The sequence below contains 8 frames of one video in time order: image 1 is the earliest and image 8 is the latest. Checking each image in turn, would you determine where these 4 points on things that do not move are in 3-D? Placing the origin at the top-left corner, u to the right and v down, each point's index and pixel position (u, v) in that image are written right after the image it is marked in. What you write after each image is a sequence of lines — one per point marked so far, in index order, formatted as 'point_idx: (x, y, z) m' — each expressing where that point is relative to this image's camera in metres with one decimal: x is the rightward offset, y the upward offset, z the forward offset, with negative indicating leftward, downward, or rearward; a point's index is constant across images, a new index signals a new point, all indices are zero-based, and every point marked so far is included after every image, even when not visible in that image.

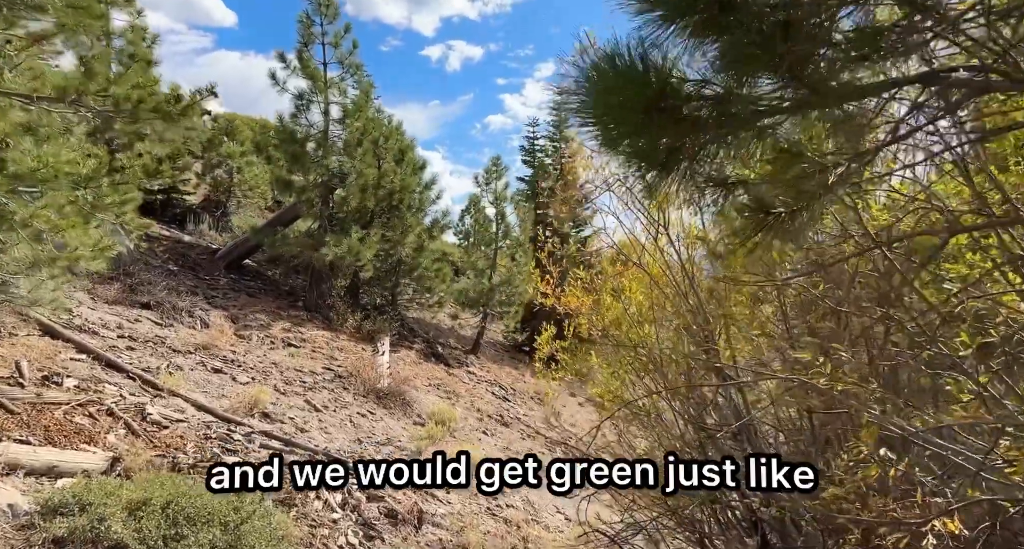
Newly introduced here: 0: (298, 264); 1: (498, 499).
0: (-4.4, +0.2, +14.9) m
1: (-0.2, -3.2, +10.6) m
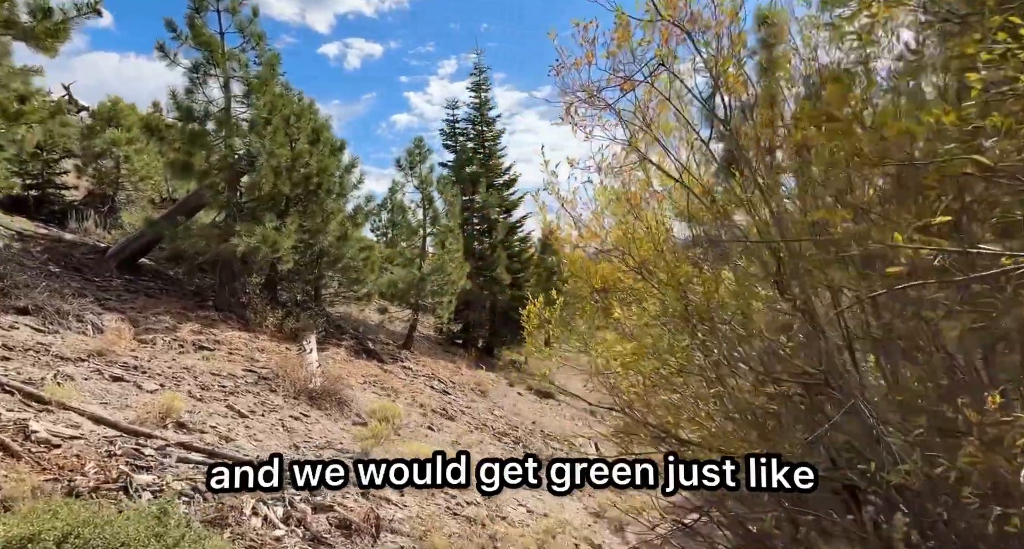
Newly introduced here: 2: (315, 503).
0: (-5.6, +0.2, +13.3) m
1: (-0.7, -2.9, +9.5) m
2: (-2.0, -2.3, +7.5) m
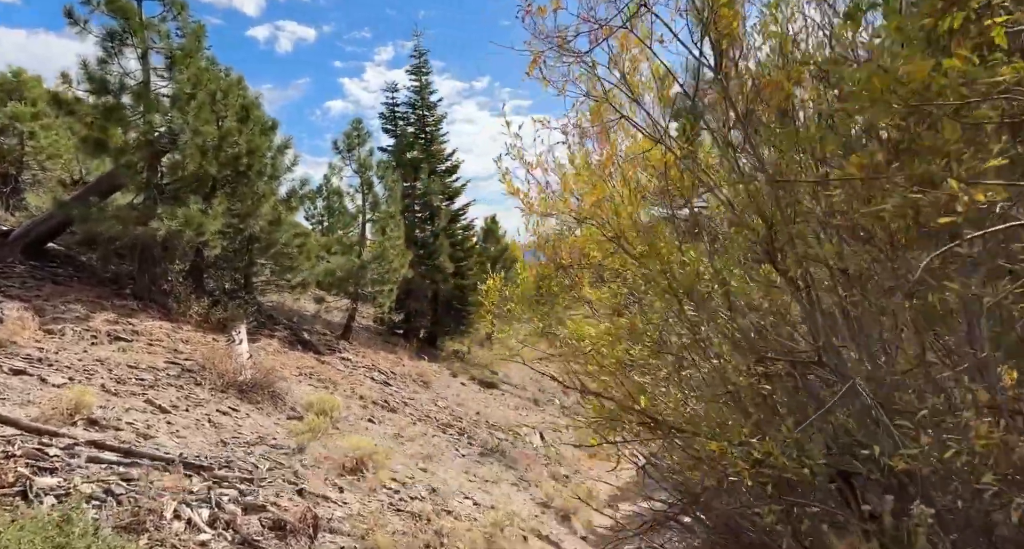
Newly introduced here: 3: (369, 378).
0: (-6.6, +0.5, +12.3) m
1: (-1.4, -2.7, +9.0) m
2: (-2.5, -2.1, +6.8) m
3: (-2.8, -2.0, +14.3) m
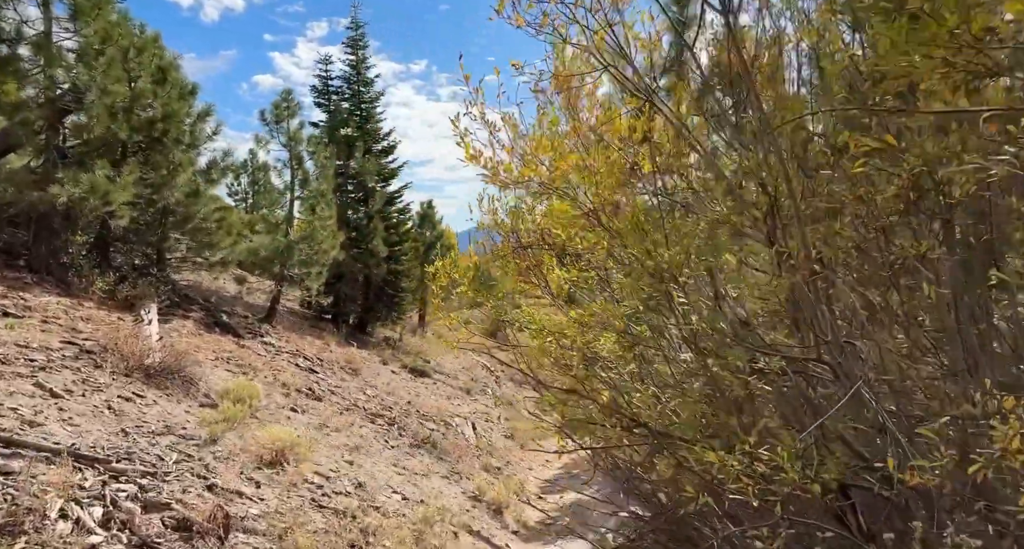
0: (-7.6, +0.9, +11.1) m
1: (-2.2, -2.4, +8.3) m
2: (-3.1, -1.9, +6.1) m
3: (-4.1, -1.6, +13.5) m
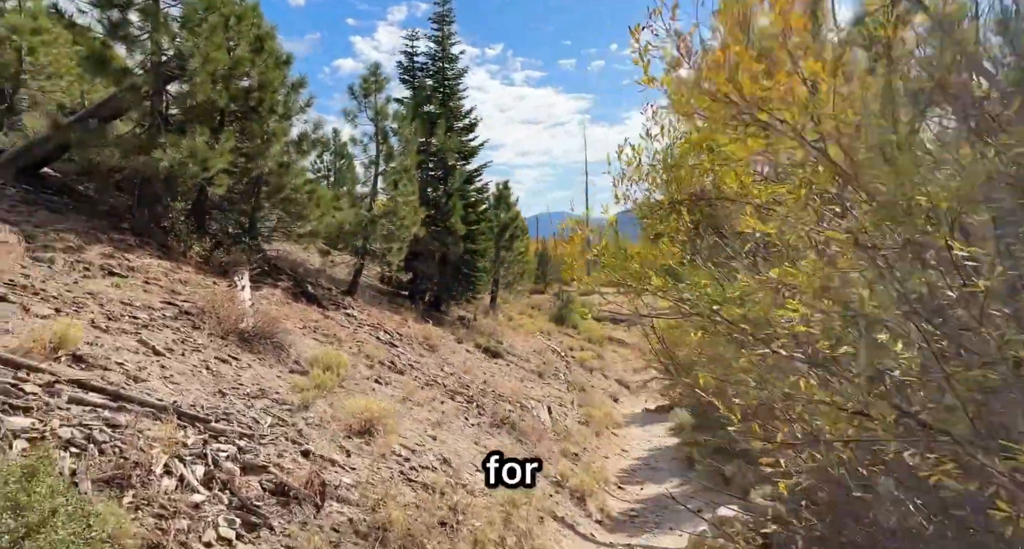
0: (-6.1, +1.5, +11.4) m
1: (-1.1, -2.1, +8.2) m
2: (-2.2, -1.6, +6.1) m
3: (-2.6, -1.2, +13.5) m
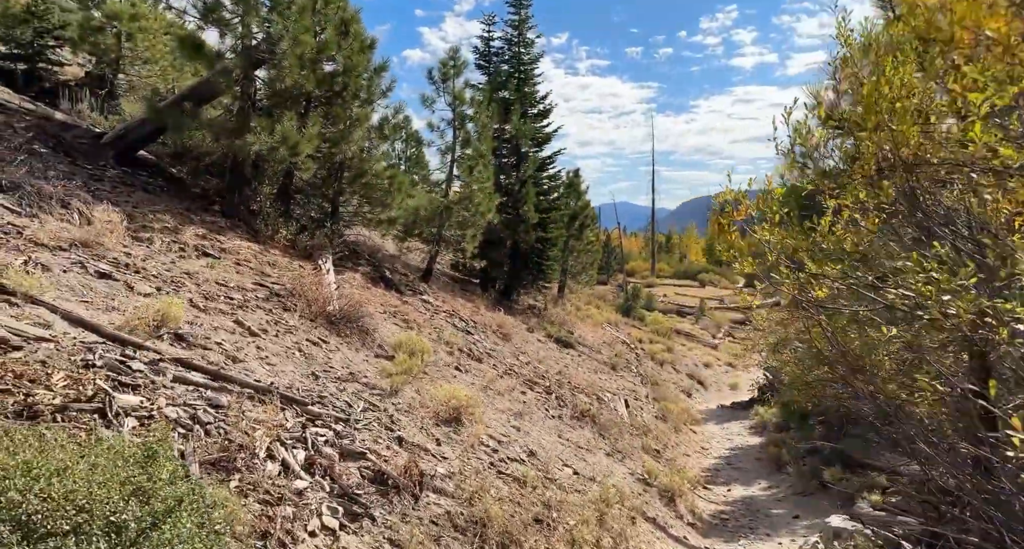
0: (-4.8, +1.8, +11.5) m
1: (-0.1, -1.9, +8.0) m
2: (-1.4, -1.4, +5.9) m
3: (-1.1, -0.9, +13.4) m
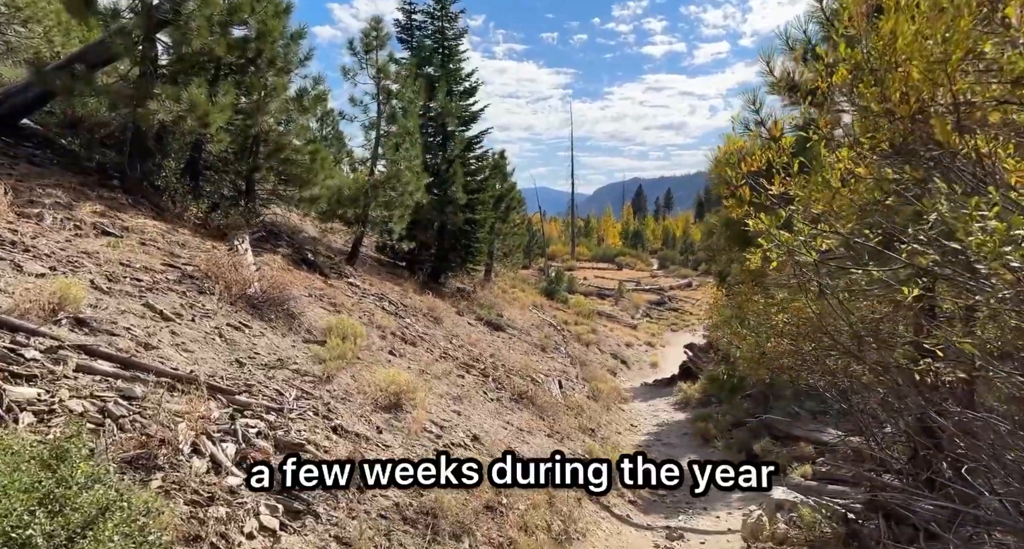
0: (-5.8, +2.1, +10.5) m
1: (-0.7, -1.7, +7.5) m
2: (-1.7, -1.2, +5.3) m
3: (-2.3, -0.6, +12.7) m
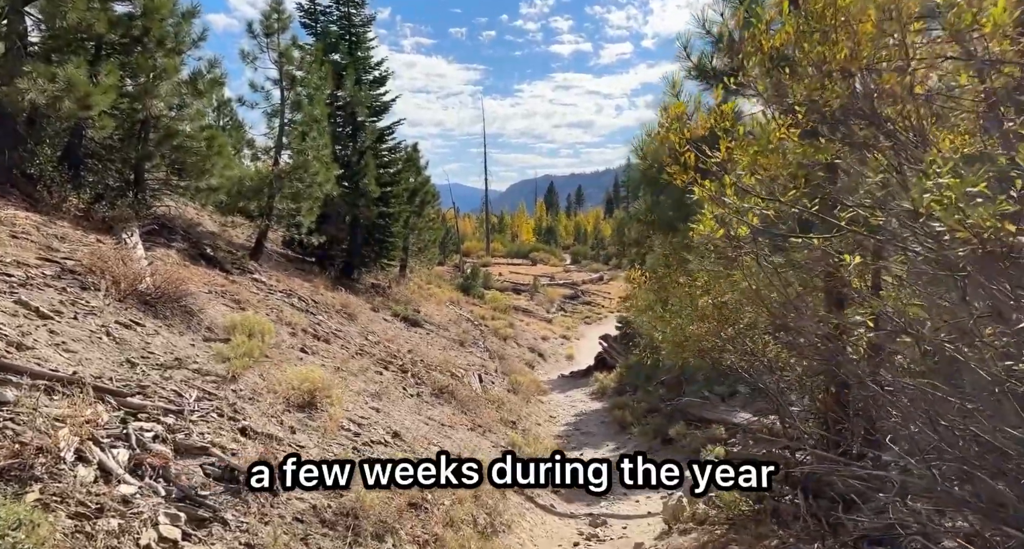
0: (-7.0, +2.1, +9.5) m
1: (-1.5, -1.6, +7.2) m
2: (-2.2, -1.1, +4.9) m
3: (-3.7, -0.5, +12.2) m
